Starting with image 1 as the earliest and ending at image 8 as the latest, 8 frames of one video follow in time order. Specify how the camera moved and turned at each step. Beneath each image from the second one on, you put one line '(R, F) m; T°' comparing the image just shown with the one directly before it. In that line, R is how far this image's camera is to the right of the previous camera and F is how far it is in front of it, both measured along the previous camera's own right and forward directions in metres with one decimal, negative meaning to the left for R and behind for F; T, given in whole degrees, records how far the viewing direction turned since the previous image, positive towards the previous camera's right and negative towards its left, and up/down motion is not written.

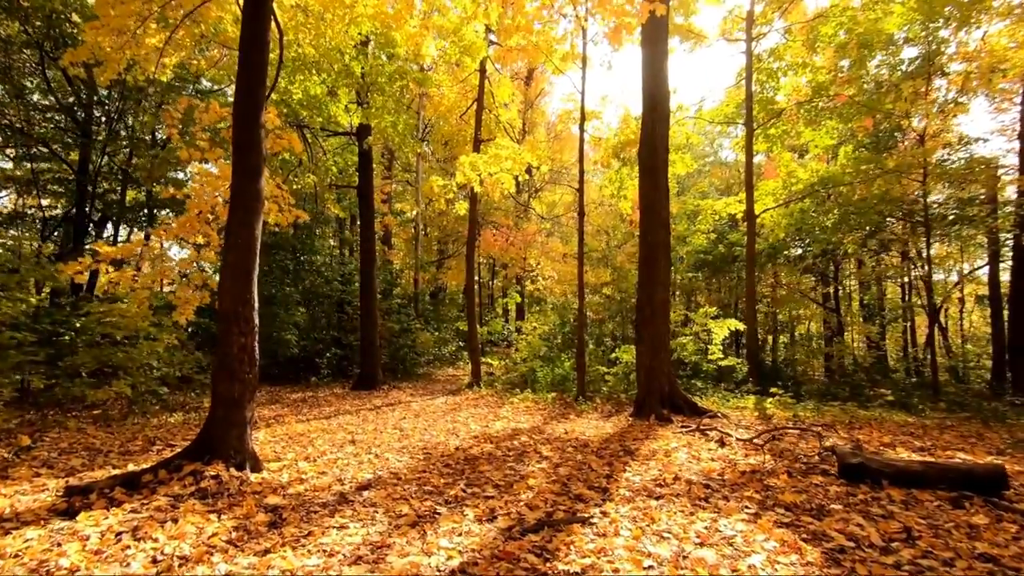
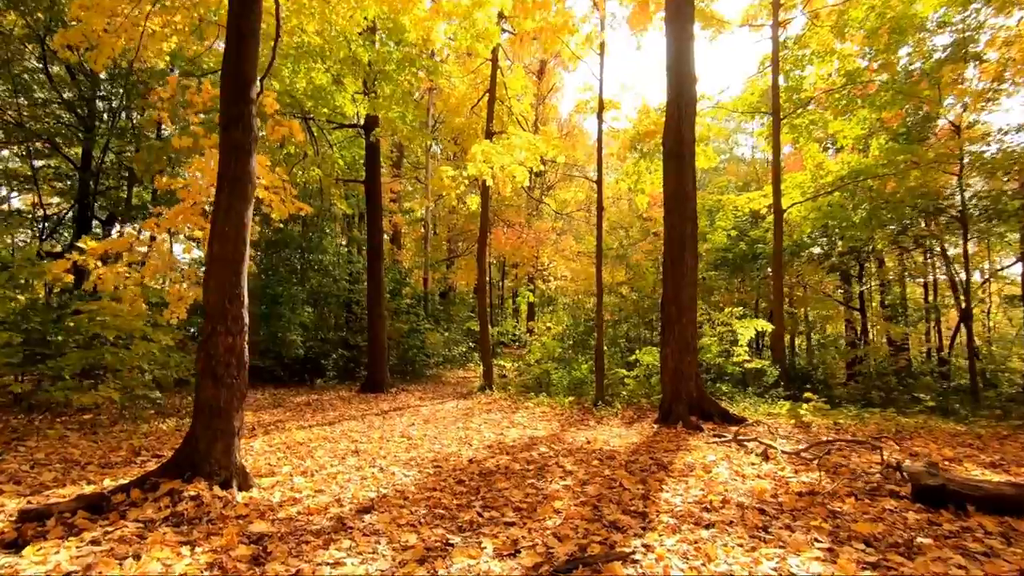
(-0.1, +0.5) m; -1°
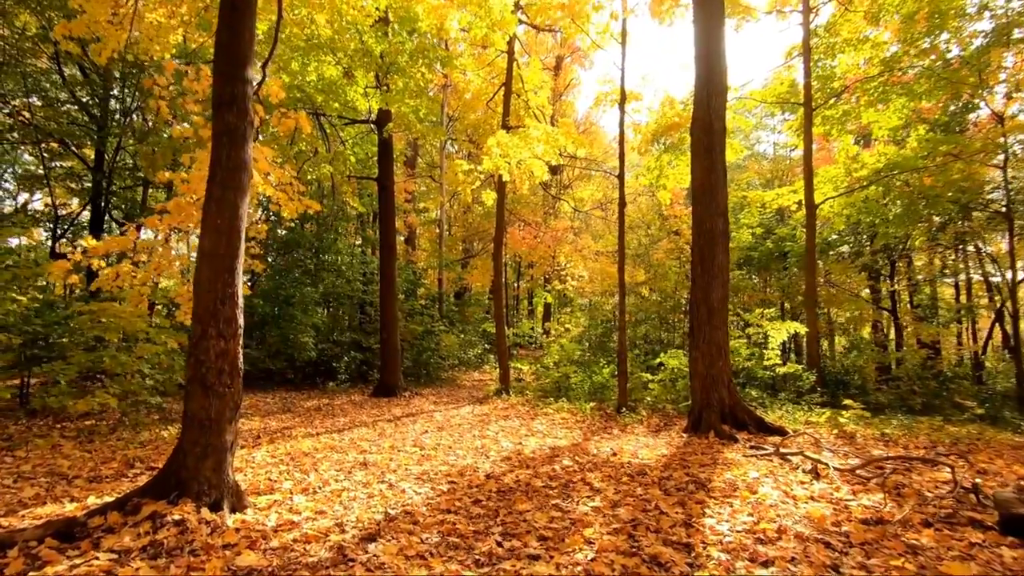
(-0.1, +0.4) m; -2°
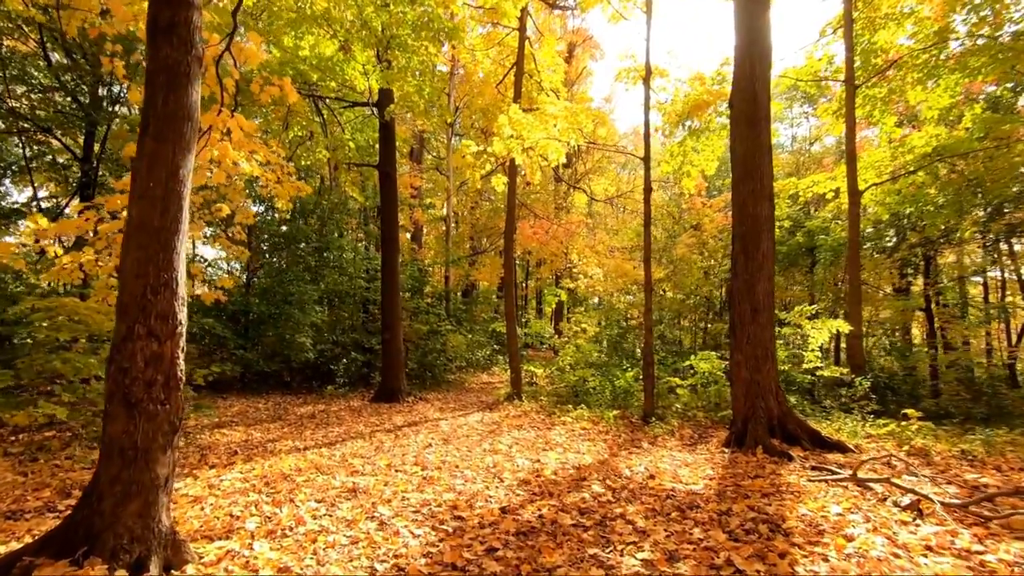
(-0.1, +0.9) m; -1°
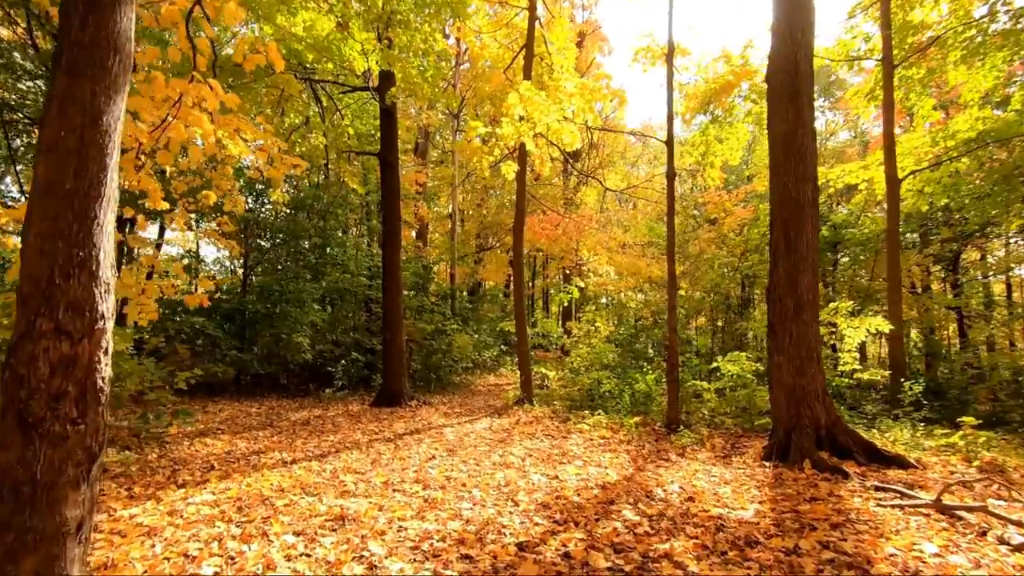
(-0.1, +0.7) m; -1°
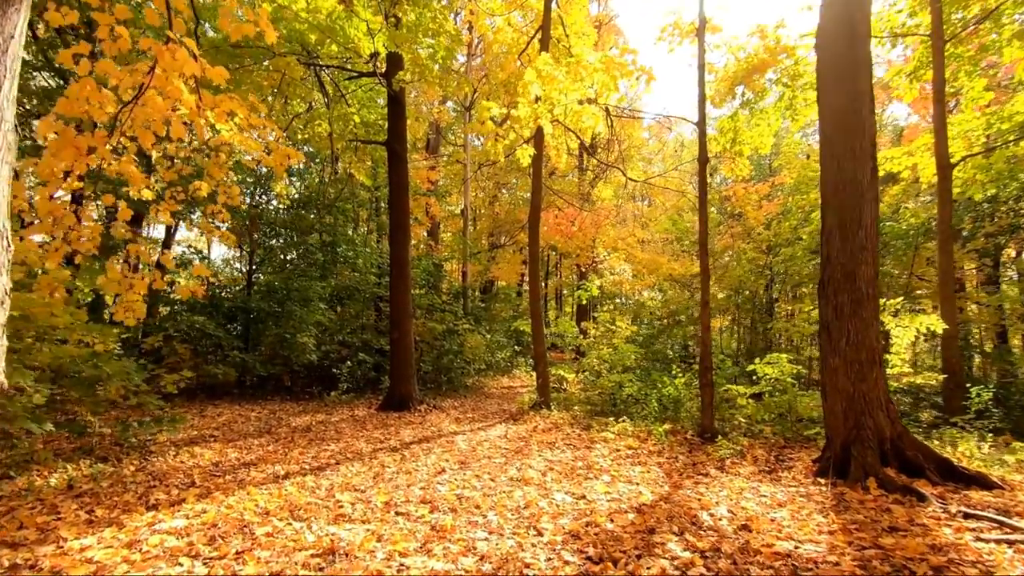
(-0.1, +0.6) m; -1°
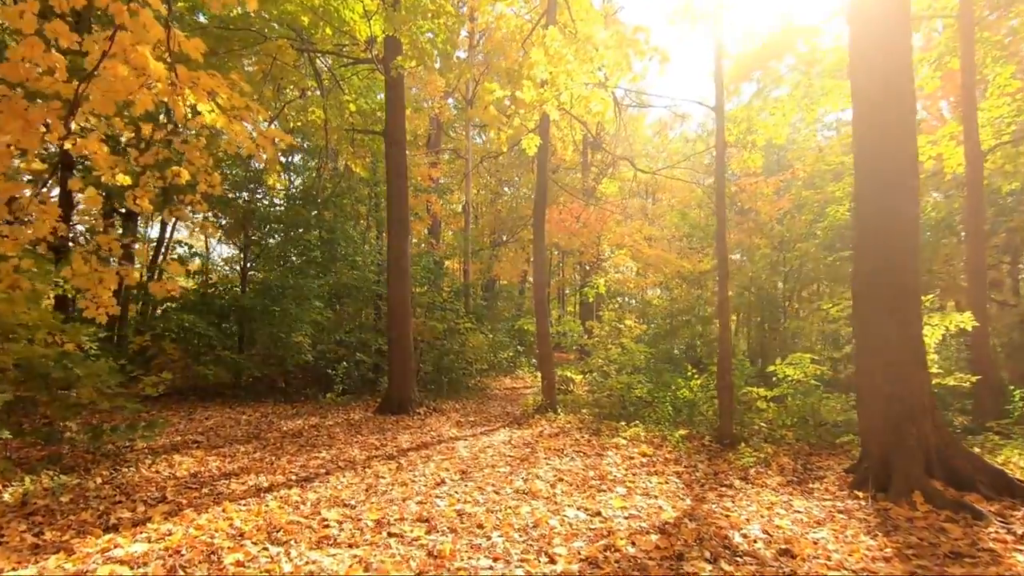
(0.0, +0.4) m; 0°
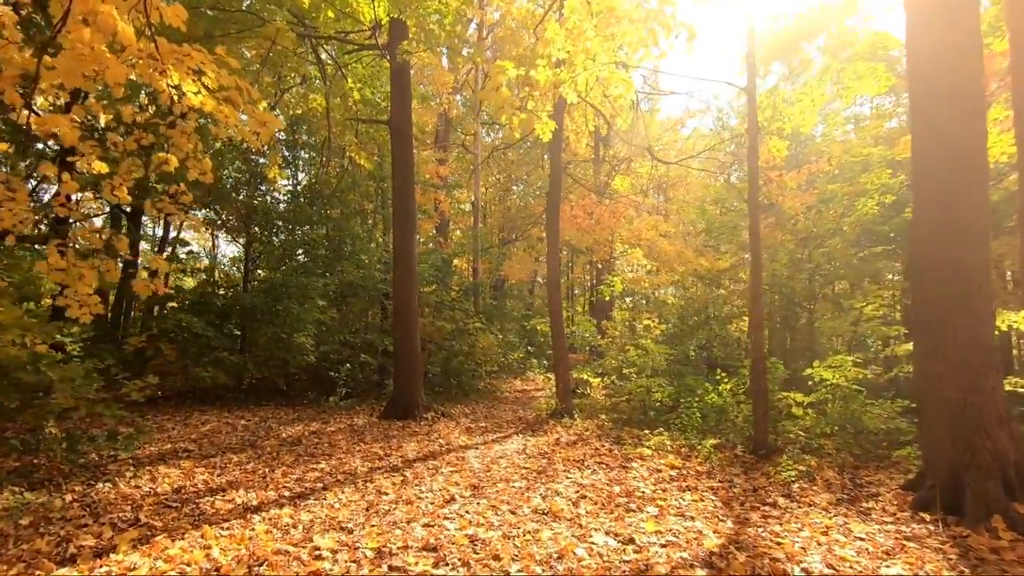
(-0.1, +0.5) m; -1°
